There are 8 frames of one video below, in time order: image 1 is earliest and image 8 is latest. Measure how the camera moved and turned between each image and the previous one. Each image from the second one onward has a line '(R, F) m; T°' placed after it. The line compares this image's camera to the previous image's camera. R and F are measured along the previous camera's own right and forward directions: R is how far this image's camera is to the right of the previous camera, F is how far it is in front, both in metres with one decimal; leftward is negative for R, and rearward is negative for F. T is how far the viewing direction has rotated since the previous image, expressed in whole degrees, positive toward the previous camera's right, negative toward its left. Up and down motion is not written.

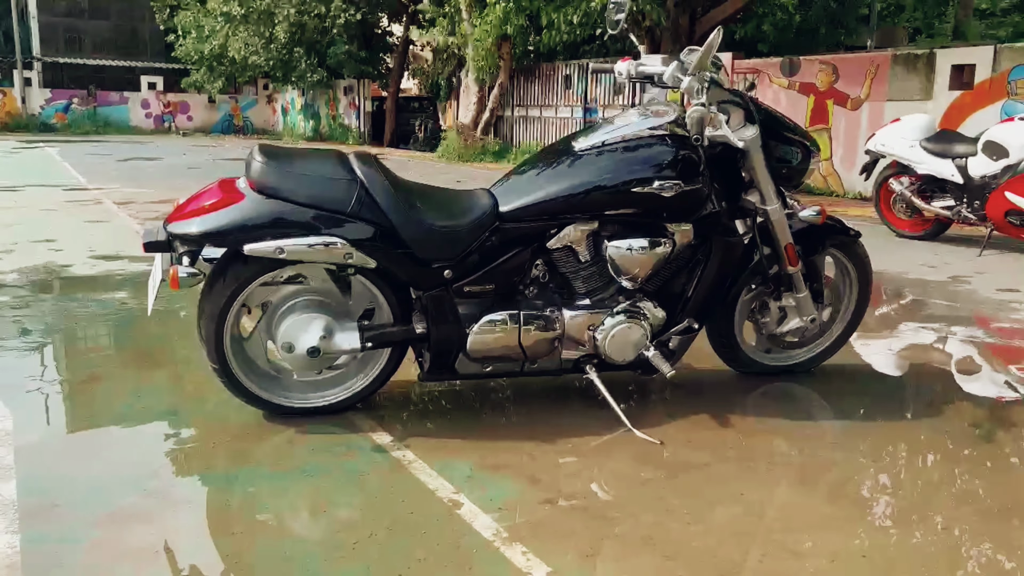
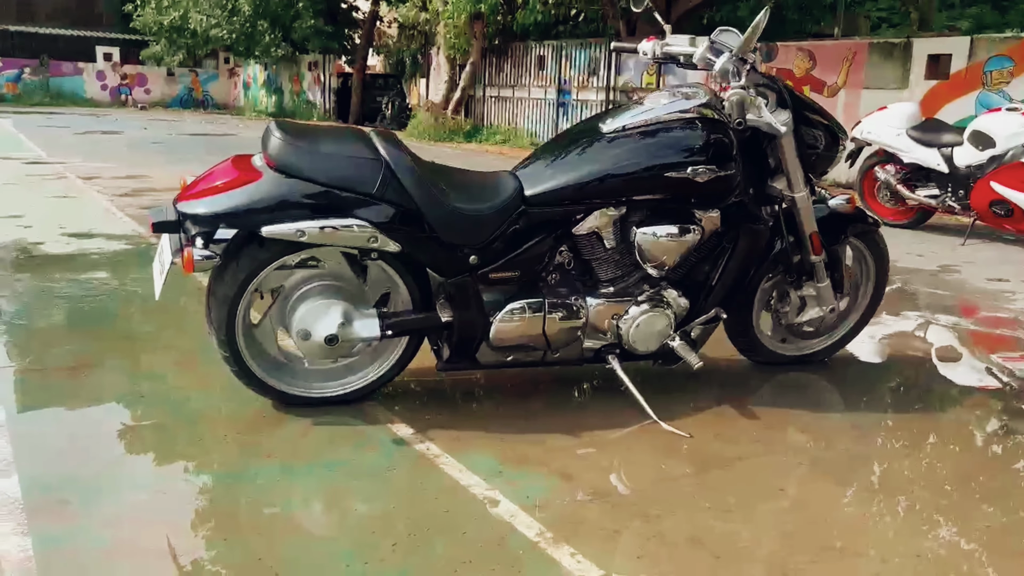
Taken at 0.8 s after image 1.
(-0.3, +0.1) m; +3°
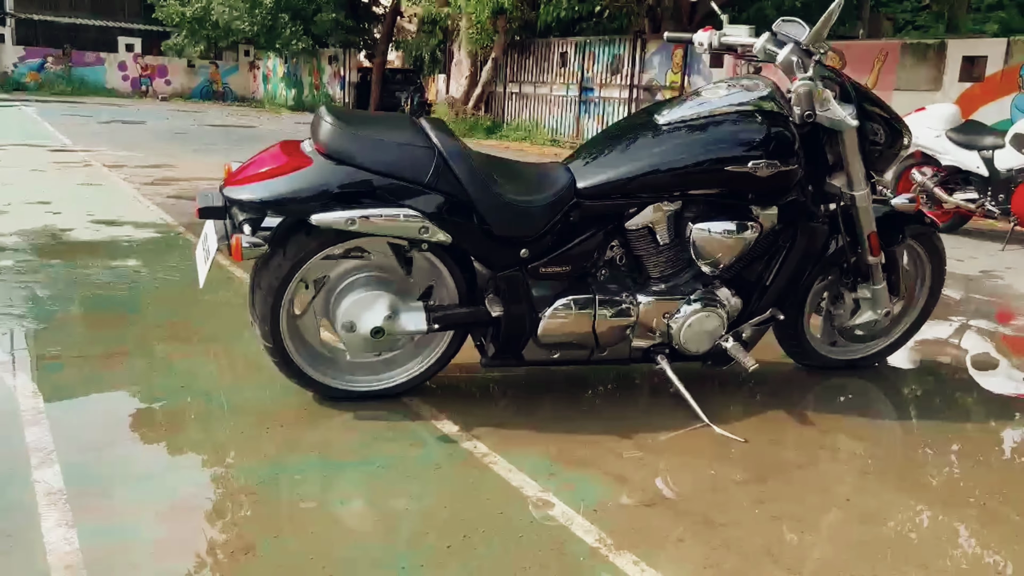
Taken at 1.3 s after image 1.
(-0.2, +0.1) m; -1°
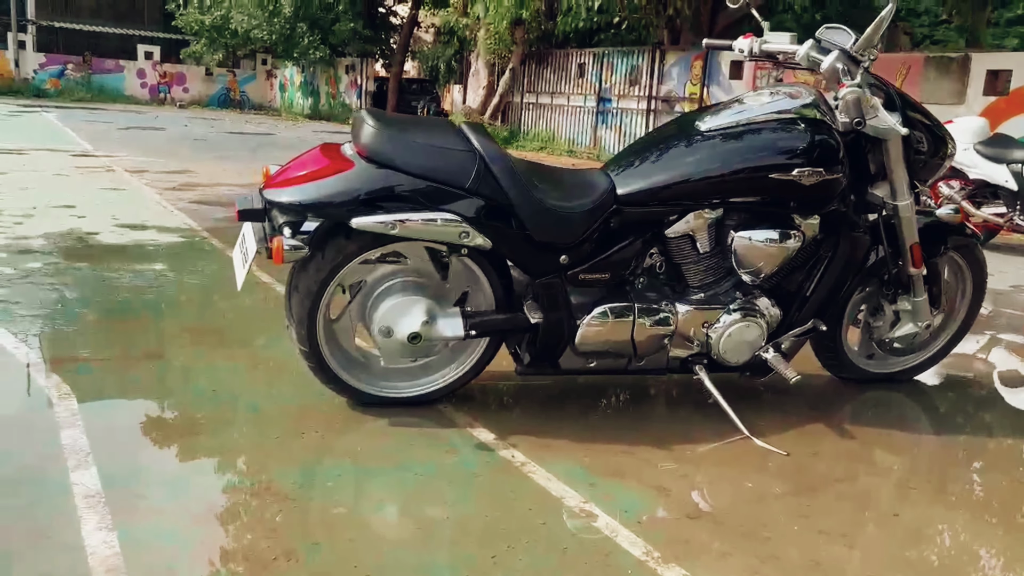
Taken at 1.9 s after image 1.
(-0.1, 0.0) m; -1°
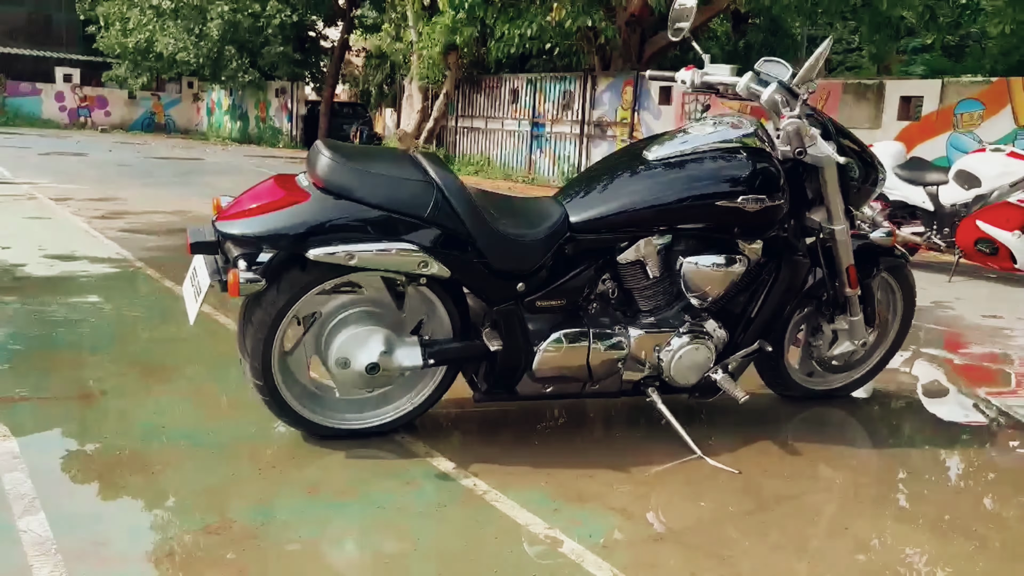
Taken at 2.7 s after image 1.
(-0.1, 0.0) m; +5°
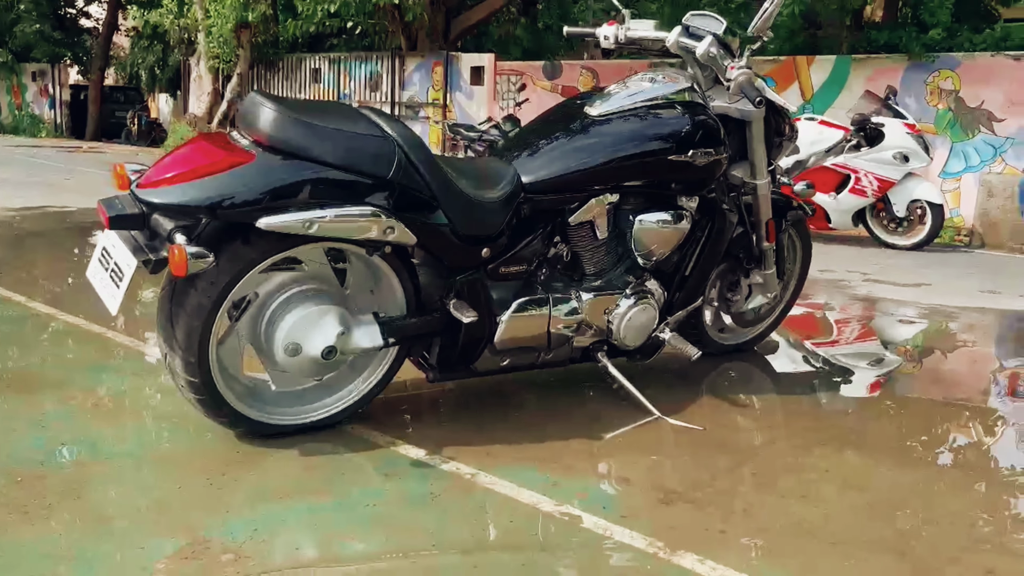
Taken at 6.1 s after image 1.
(-0.6, +0.3) m; +14°
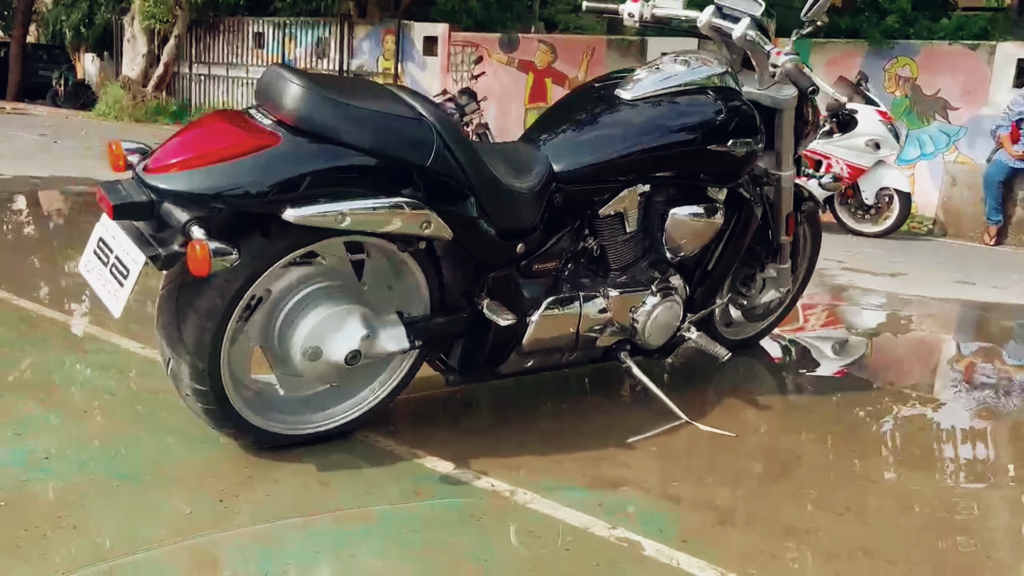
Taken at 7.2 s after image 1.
(-0.3, +0.3) m; +4°
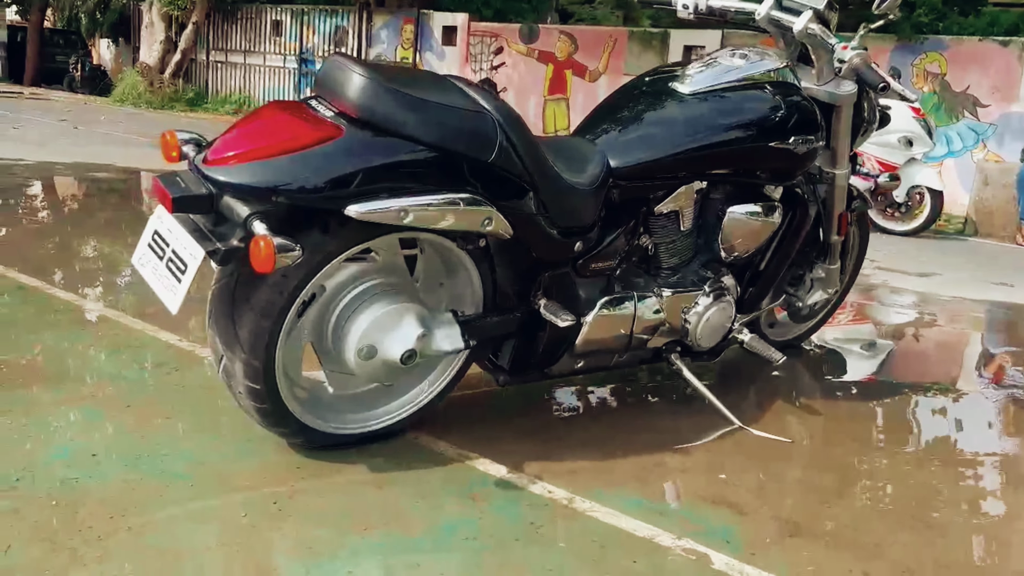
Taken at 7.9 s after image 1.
(-0.2, +0.1) m; -1°
